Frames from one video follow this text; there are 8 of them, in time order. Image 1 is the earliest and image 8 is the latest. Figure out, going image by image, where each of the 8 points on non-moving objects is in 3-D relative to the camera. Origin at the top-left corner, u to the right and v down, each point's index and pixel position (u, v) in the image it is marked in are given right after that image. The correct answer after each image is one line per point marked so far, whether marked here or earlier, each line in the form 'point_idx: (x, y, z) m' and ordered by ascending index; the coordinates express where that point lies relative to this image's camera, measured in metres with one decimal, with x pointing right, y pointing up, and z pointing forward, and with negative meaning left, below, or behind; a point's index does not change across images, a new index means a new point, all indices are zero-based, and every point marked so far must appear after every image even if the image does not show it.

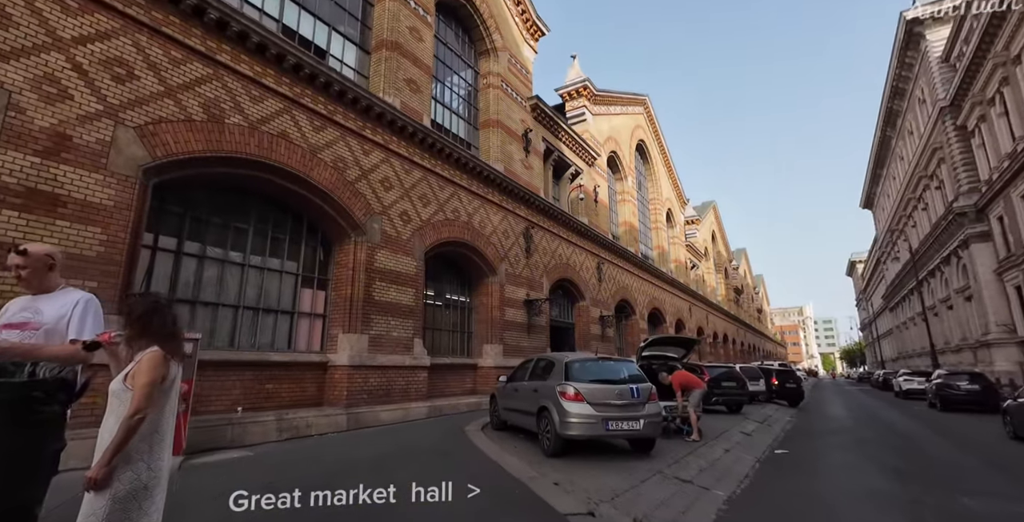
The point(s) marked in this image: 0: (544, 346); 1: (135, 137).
0: (+1.0, -2.9, +15.5) m
1: (-5.4, +1.8, +6.6) m
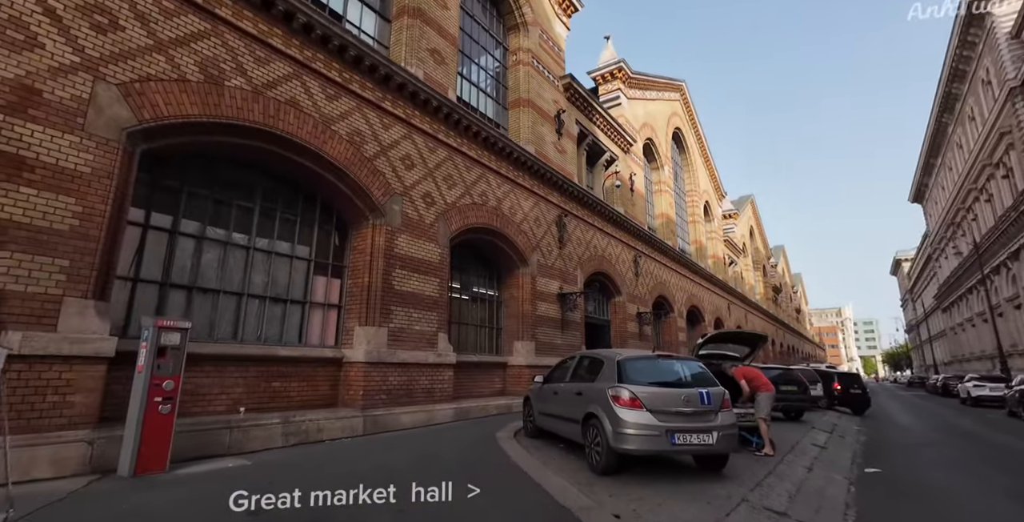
0: (+2.0, -2.6, +14.3) m
1: (-4.9, +2.0, +5.7) m
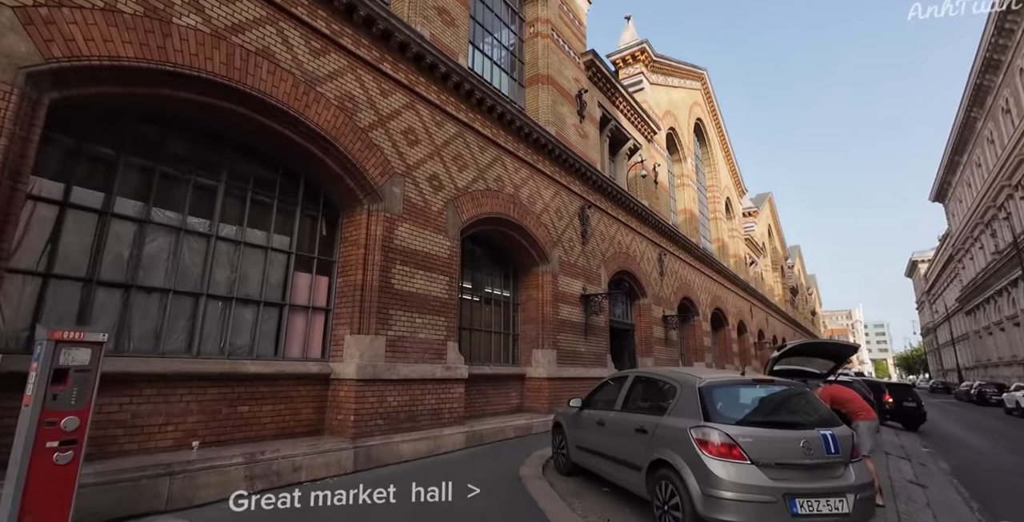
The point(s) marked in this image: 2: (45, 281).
0: (+2.5, -2.5, +12.7) m
1: (-4.5, +2.2, +4.1) m
2: (-4.7, -0.2, +4.6) m
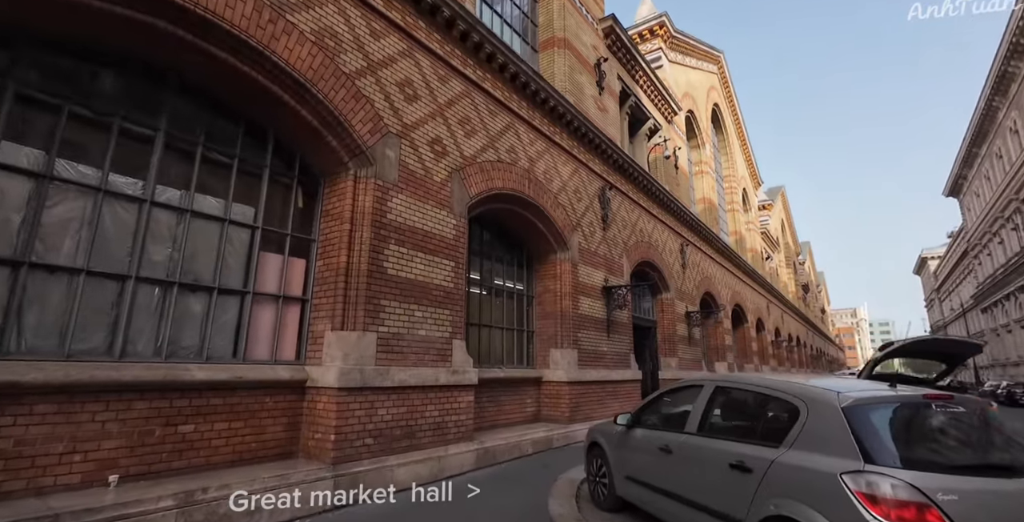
0: (+2.8, -2.2, +11.2) m
1: (-4.2, +2.4, +2.7) m
2: (-4.4, +0.1, +3.2) m
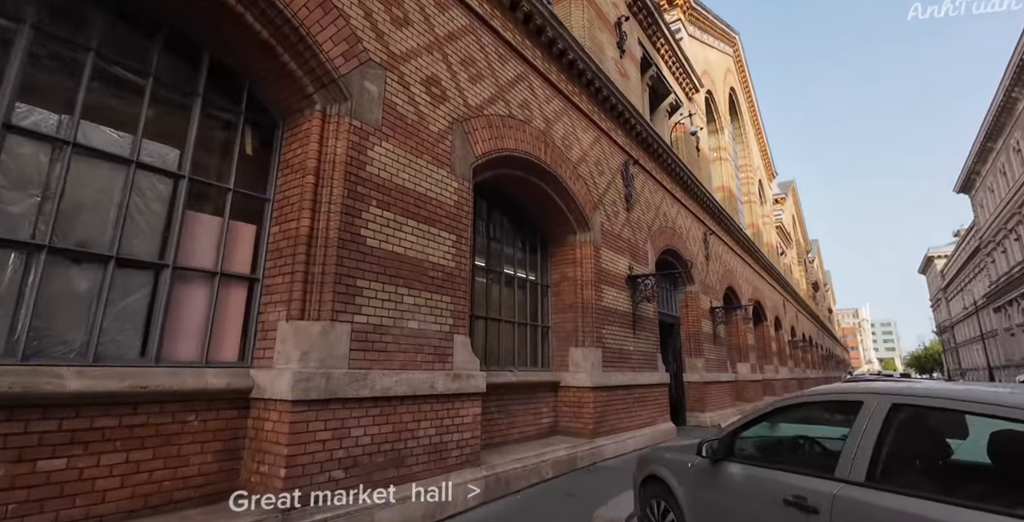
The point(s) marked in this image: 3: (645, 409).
0: (+3.0, -1.9, +9.7) m
1: (-4.0, +2.7, +1.2) m
2: (-4.2, +0.4, +1.7) m
3: (+2.6, -2.9, +9.0) m
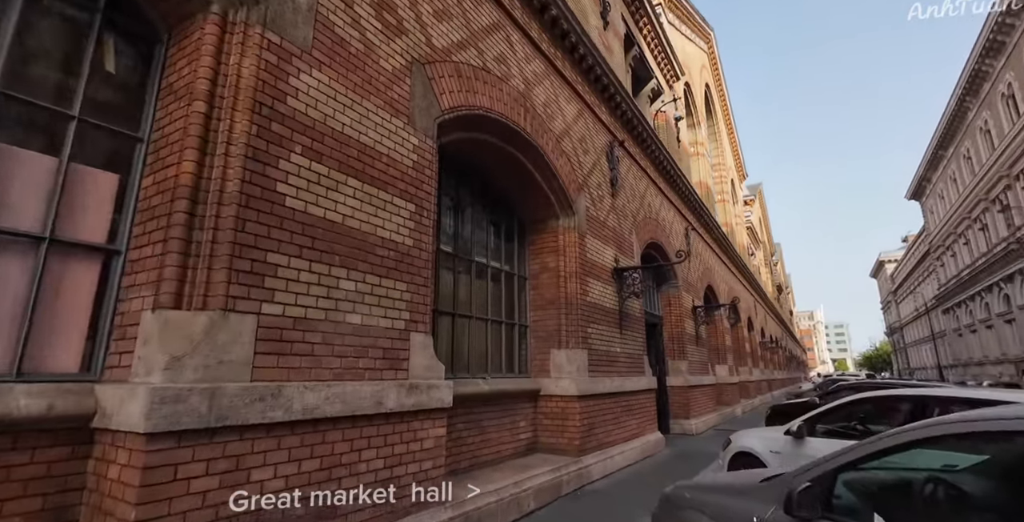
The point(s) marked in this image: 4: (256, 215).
0: (+2.4, -1.8, +8.8) m
1: (-3.9, +3.0, -0.2) m
2: (-4.2, +0.6, +0.3) m
3: (+2.1, -2.7, +8.0) m
4: (-1.6, +0.3, +3.0) m
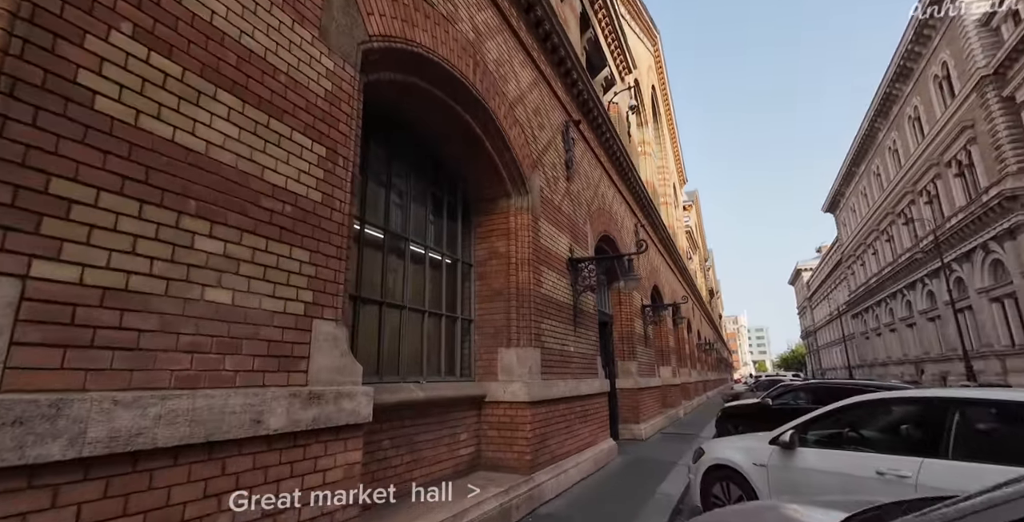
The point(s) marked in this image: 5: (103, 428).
0: (+1.4, -1.6, +8.0) m
1: (-3.7, +3.3, -1.6) m
2: (-4.0, +1.0, -1.2) m
3: (+1.2, -2.6, +7.2) m
4: (-1.8, +0.6, +1.8) m
5: (-1.6, -0.6, +1.8) m
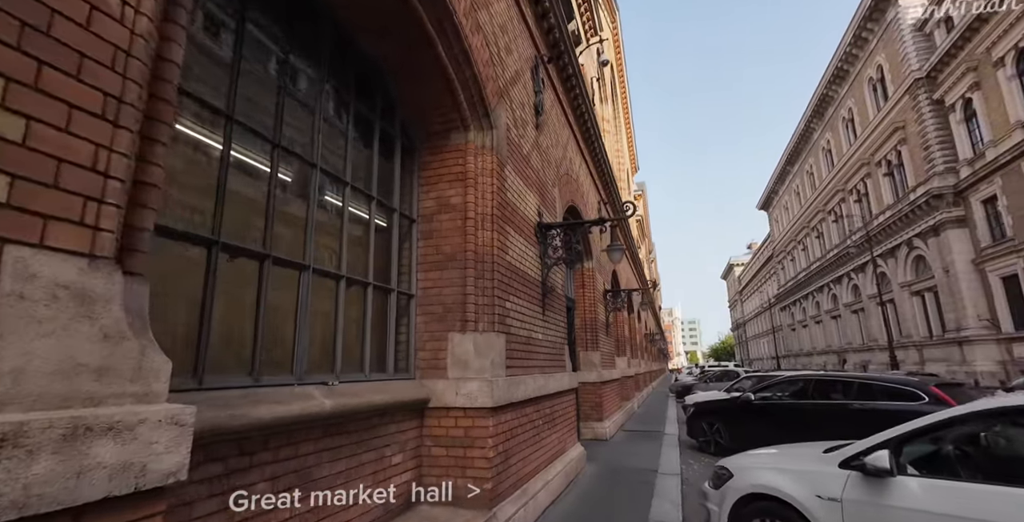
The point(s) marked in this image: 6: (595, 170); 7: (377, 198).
0: (+0.7, -1.2, +6.7) m
1: (-3.1, +3.7, -3.6) m
2: (-3.5, +1.4, -3.2) m
3: (+0.5, -2.1, +5.8) m
4: (-1.7, +0.9, 0.0) m
5: (-1.5, -0.3, +0.1) m
6: (+2.1, +2.3, +11.6) m
7: (-1.2, +0.7, +4.0) m
